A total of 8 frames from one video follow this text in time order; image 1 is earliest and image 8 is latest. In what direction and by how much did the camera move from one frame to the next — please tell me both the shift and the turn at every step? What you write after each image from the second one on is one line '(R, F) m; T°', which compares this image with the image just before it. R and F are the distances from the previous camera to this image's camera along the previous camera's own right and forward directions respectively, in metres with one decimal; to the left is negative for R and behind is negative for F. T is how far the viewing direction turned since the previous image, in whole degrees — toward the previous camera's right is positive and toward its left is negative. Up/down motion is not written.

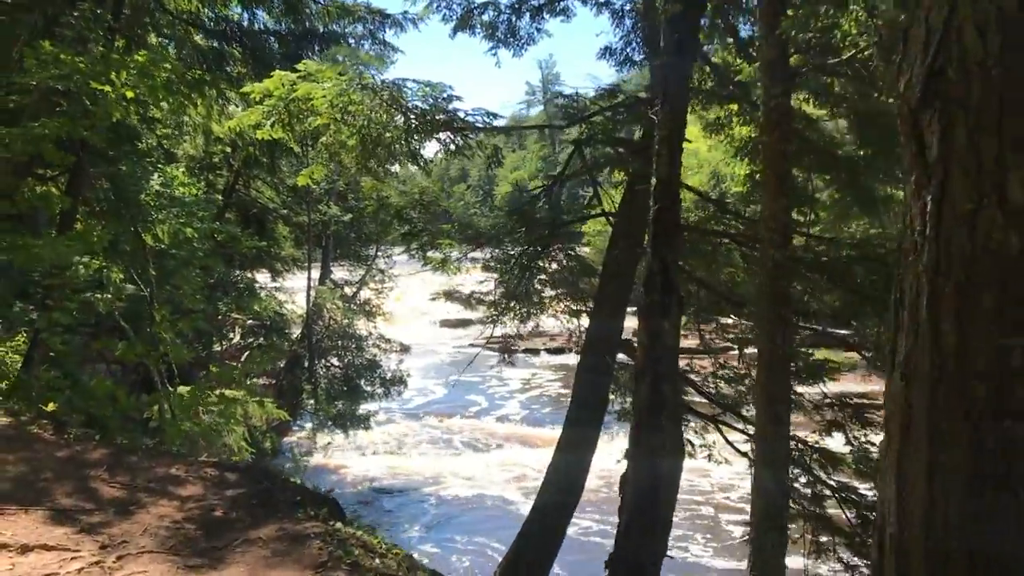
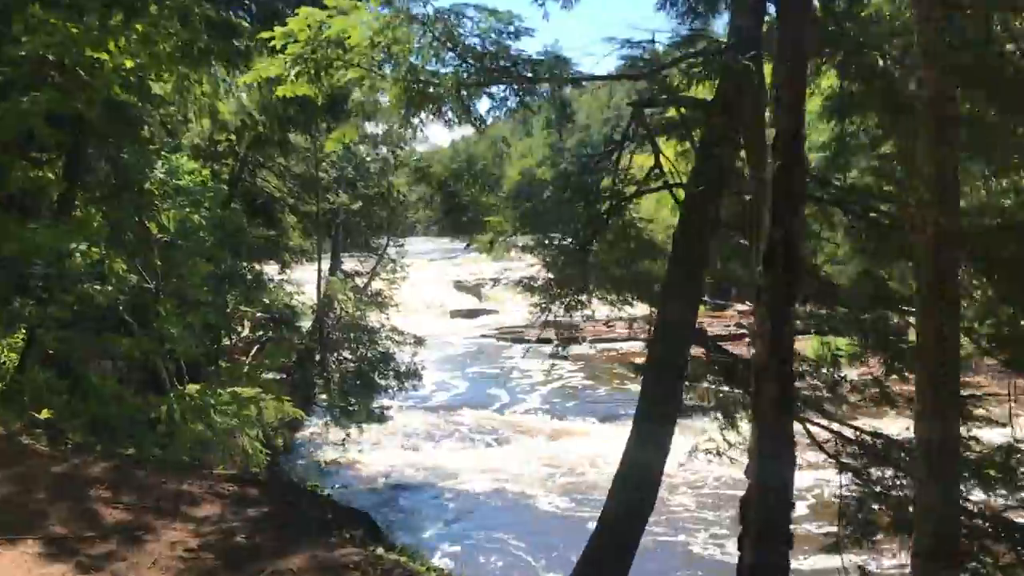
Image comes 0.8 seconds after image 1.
(-0.2, +0.5) m; 0°
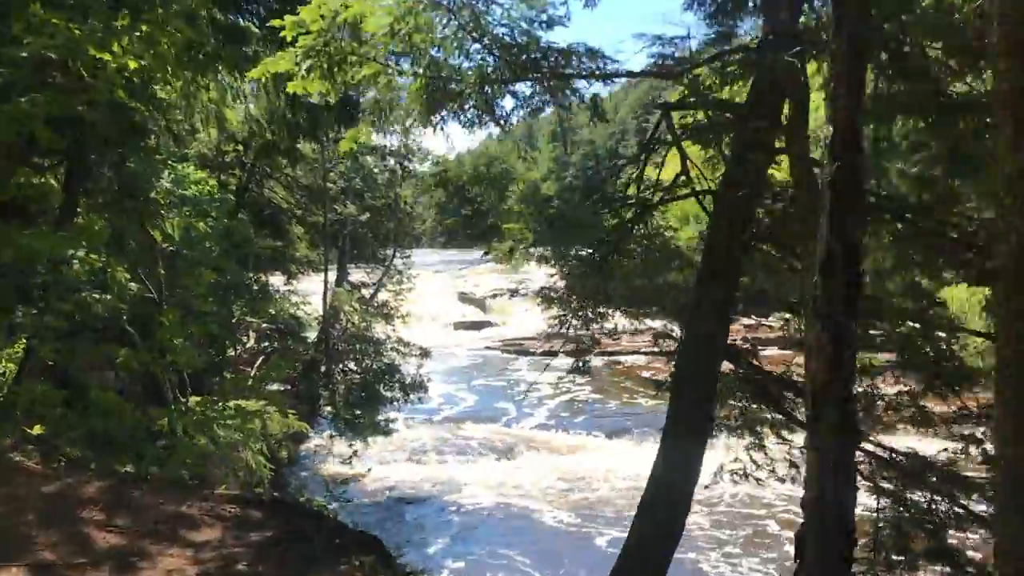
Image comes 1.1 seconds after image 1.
(0.0, +0.2) m; 0°
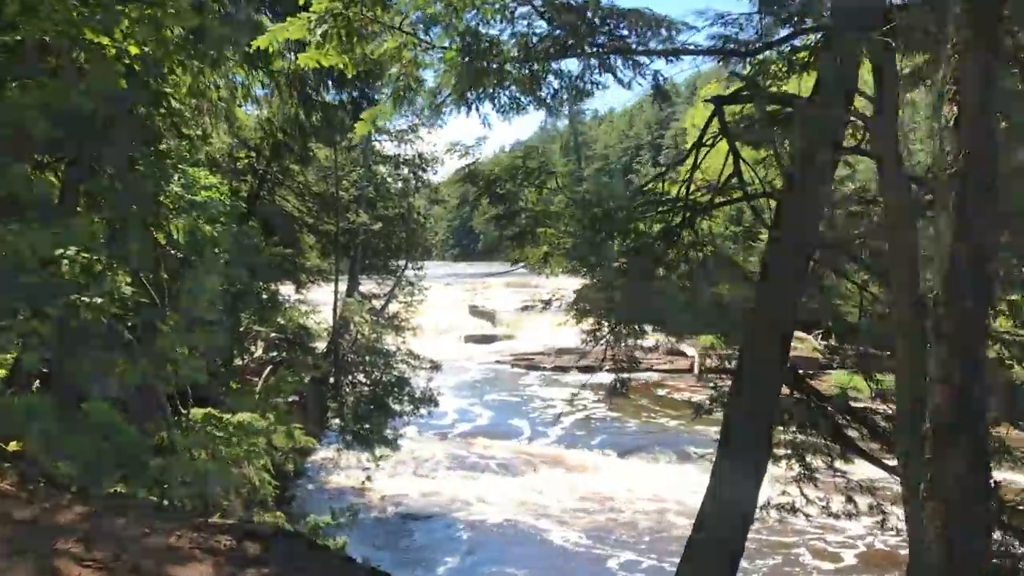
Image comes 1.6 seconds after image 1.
(-0.1, +0.3) m; -1°
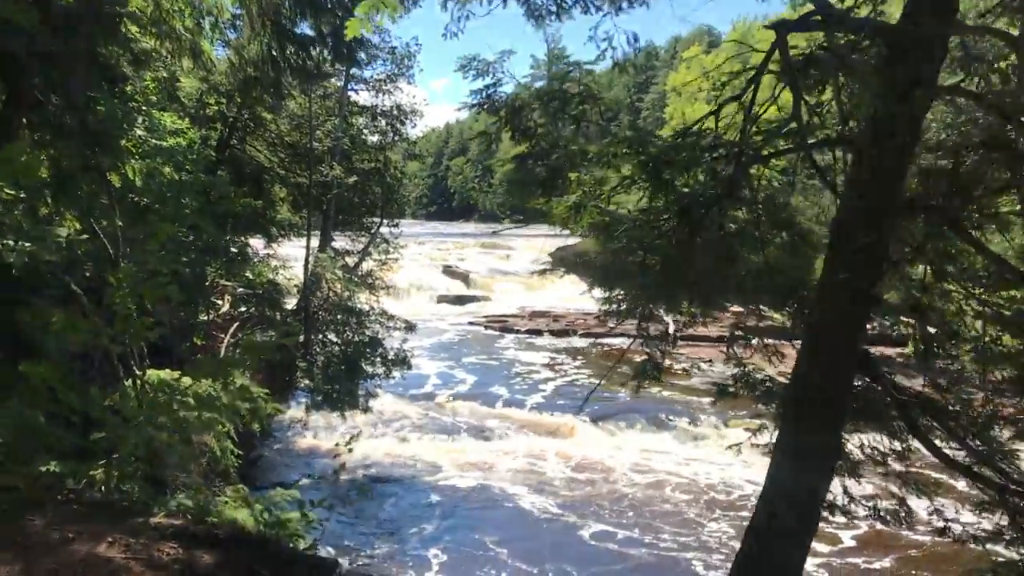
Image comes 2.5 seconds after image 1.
(-0.1, +0.5) m; +2°
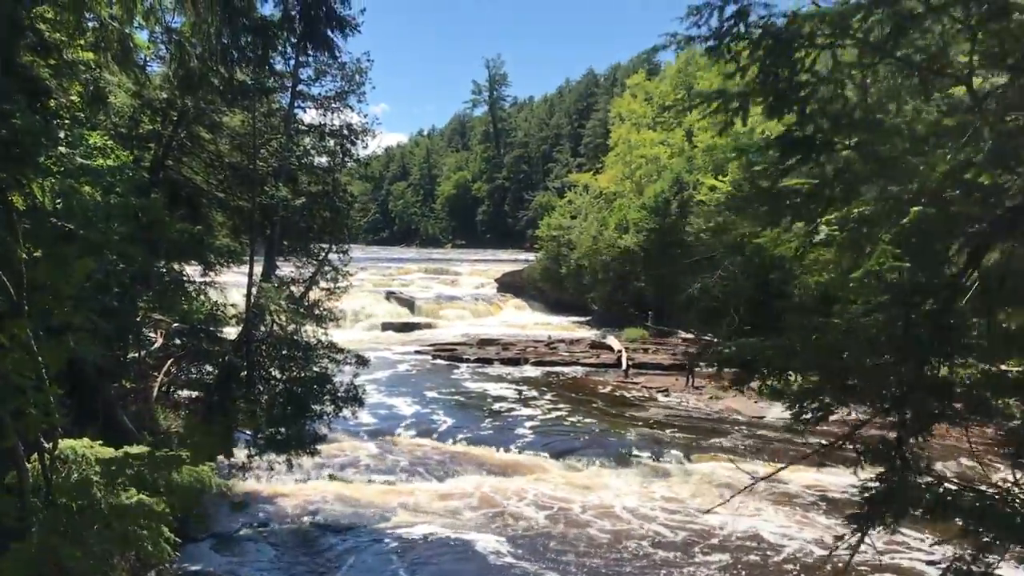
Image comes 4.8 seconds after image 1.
(-0.3, +1.0) m; +4°
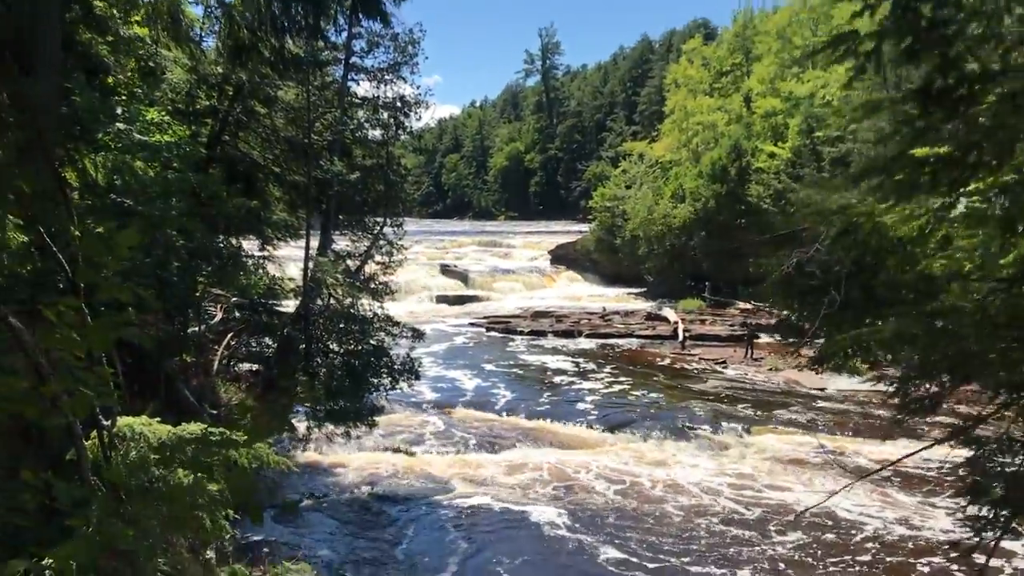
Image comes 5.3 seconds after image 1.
(0.0, +0.1) m; -3°
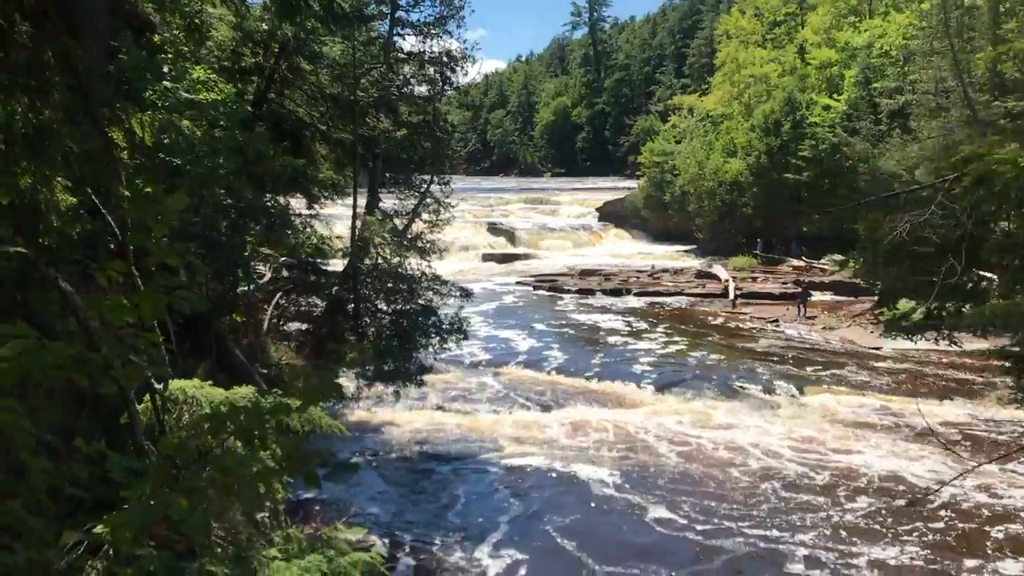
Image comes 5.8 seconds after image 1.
(-0.1, +0.2) m; -3°
